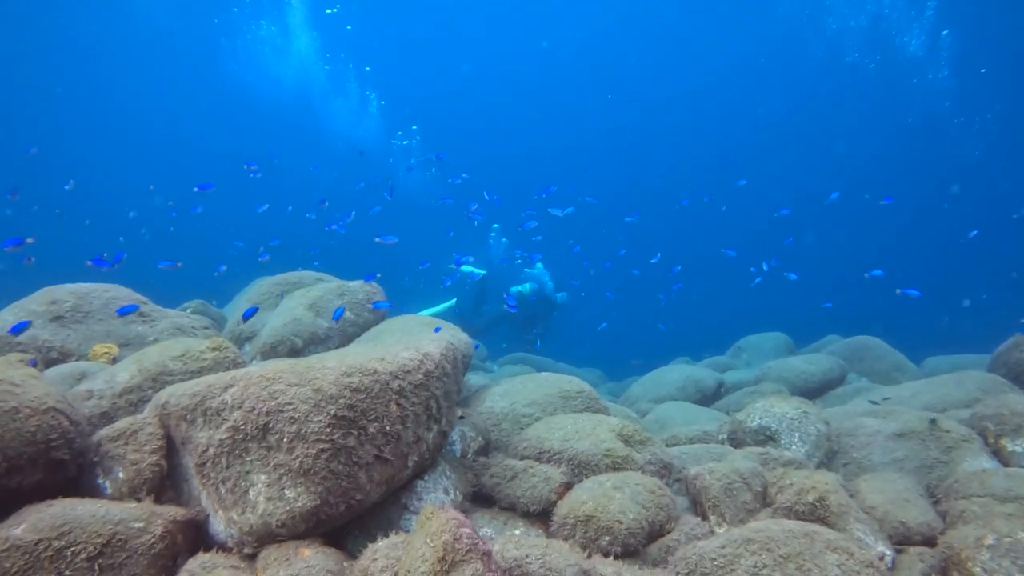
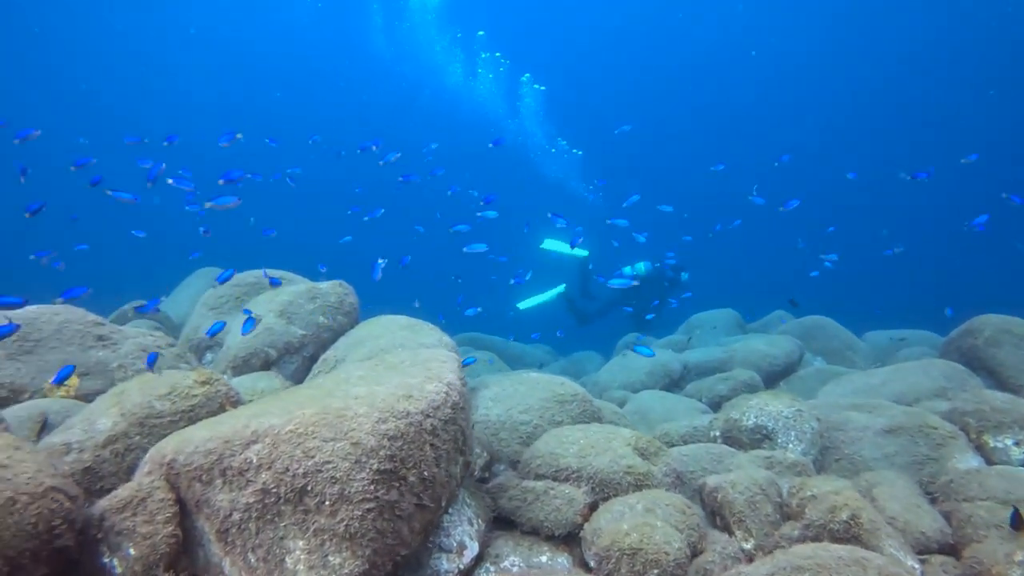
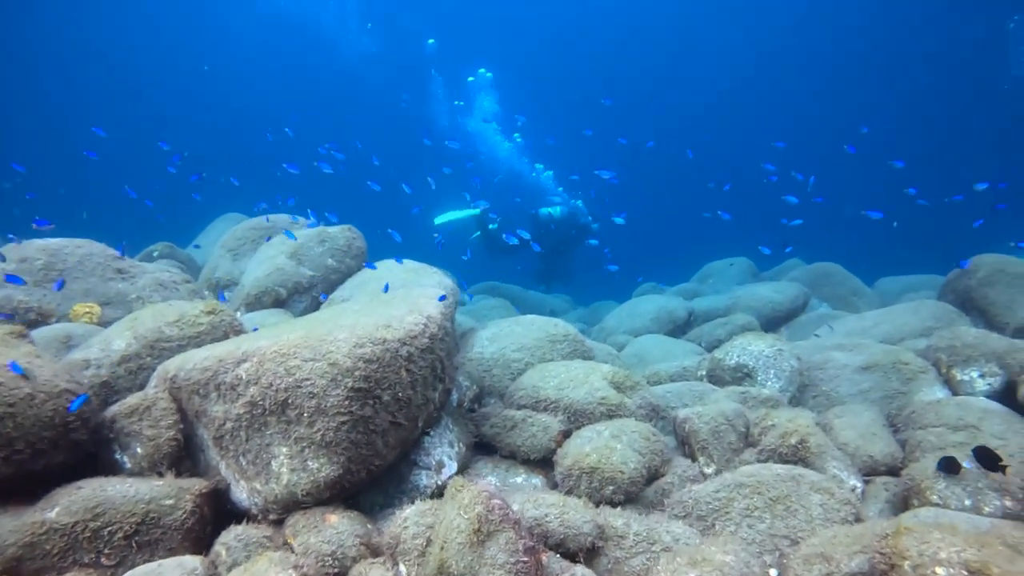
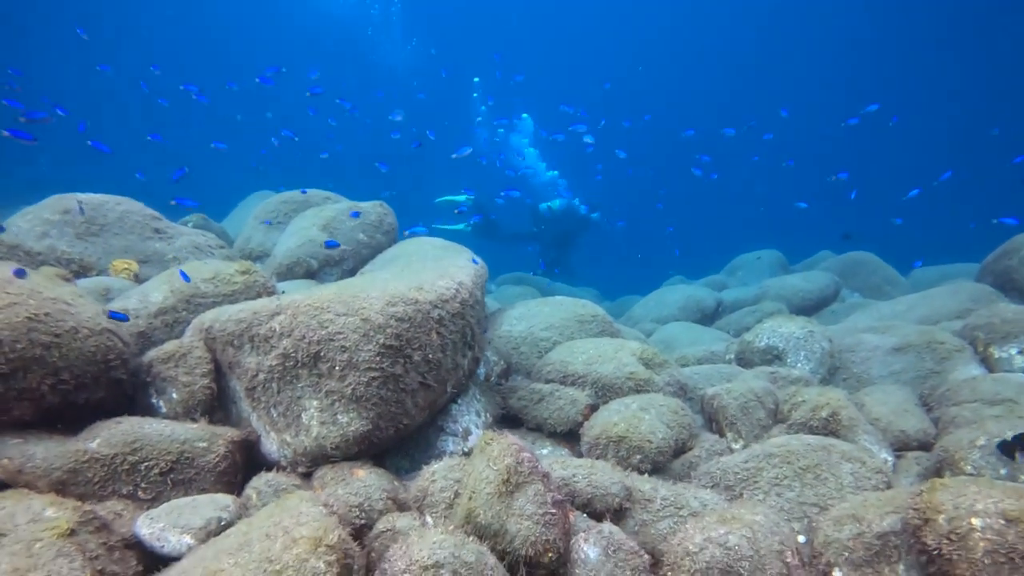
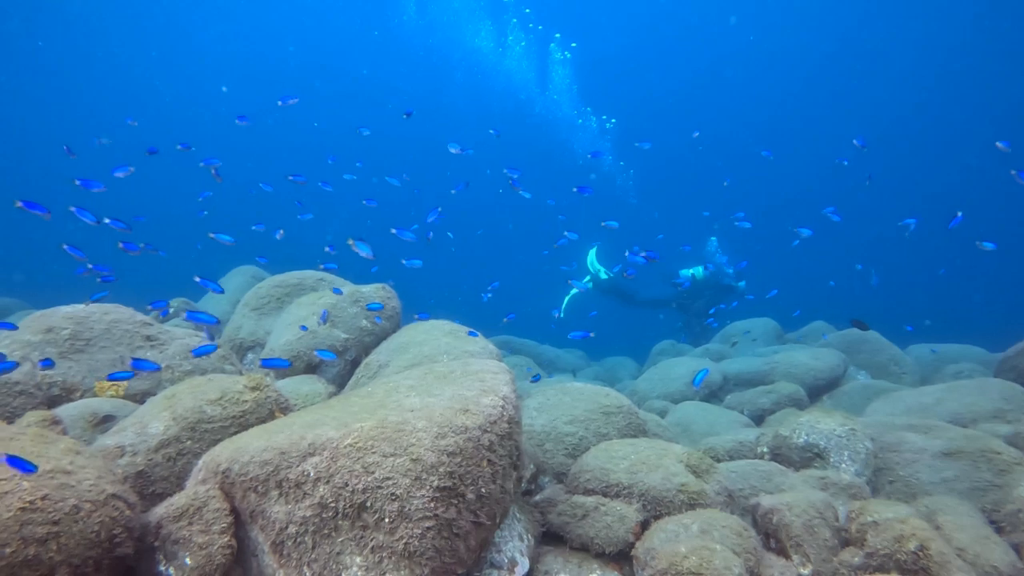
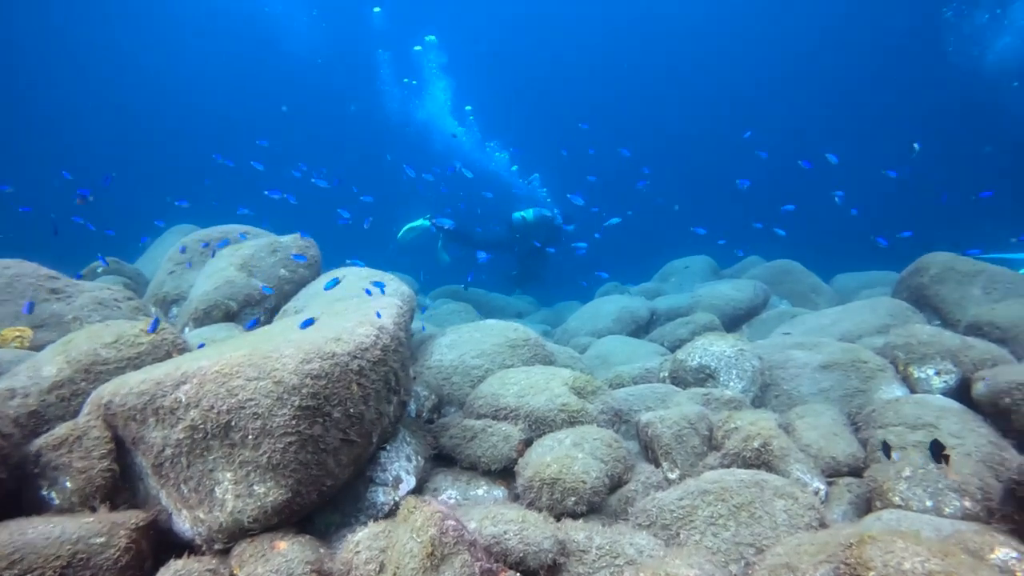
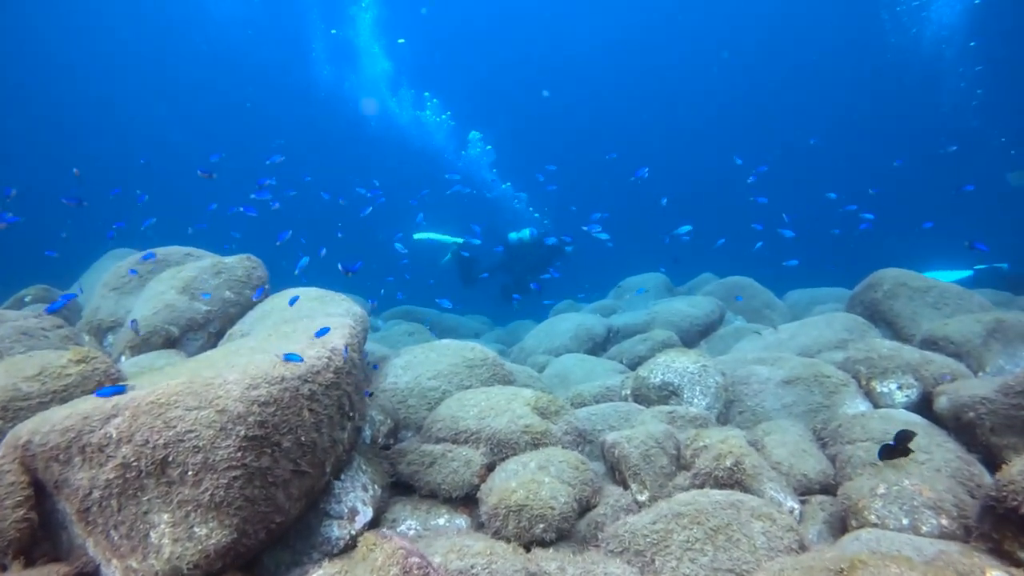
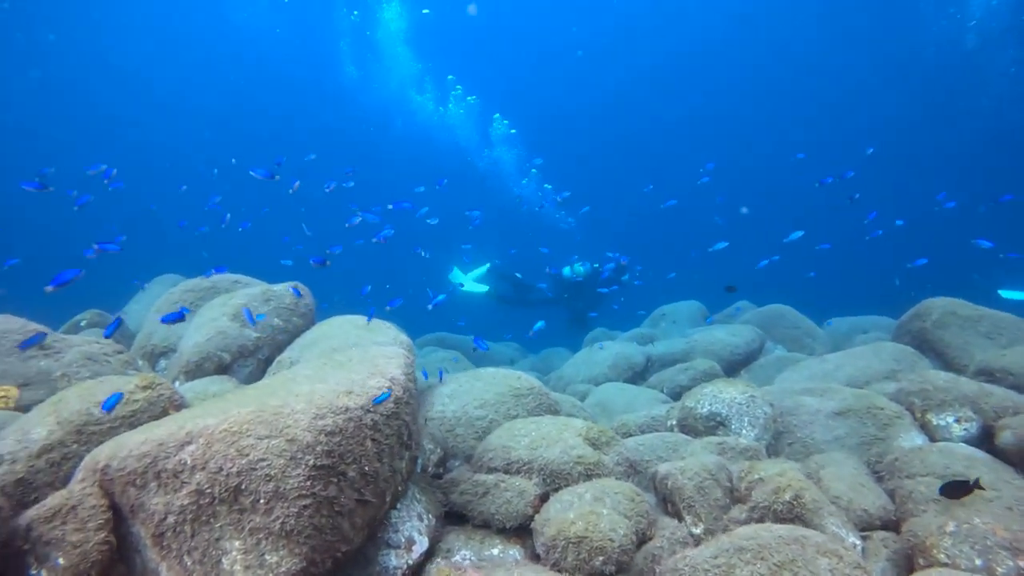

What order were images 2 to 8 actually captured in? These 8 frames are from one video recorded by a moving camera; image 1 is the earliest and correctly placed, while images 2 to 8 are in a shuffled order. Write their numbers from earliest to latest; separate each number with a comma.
4, 3, 6, 7, 8, 2, 5
